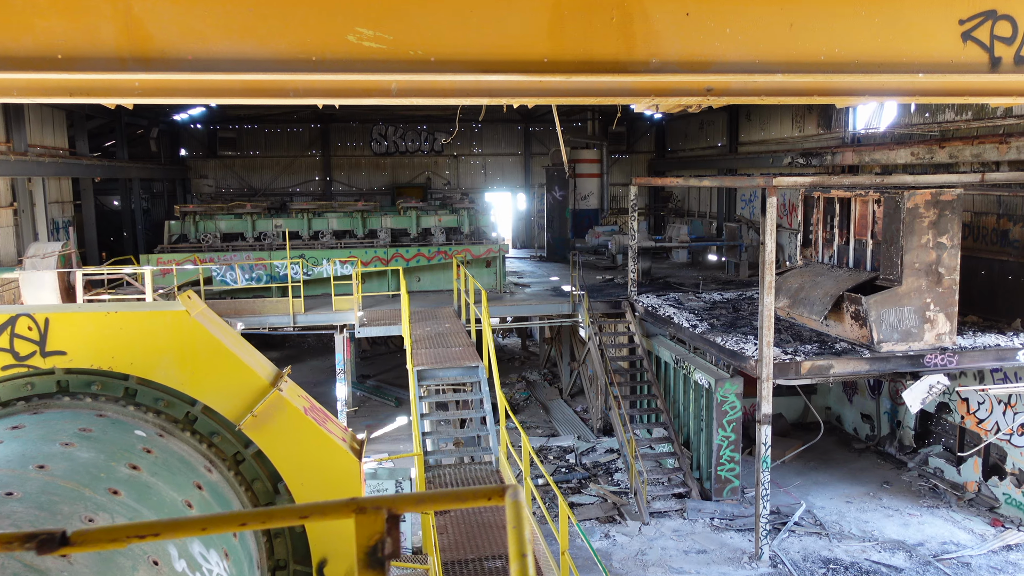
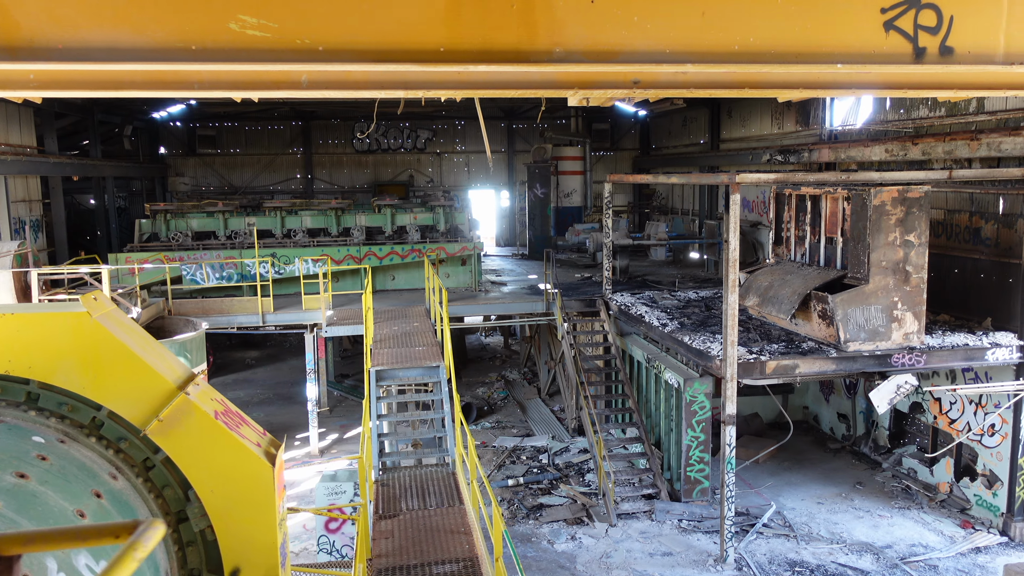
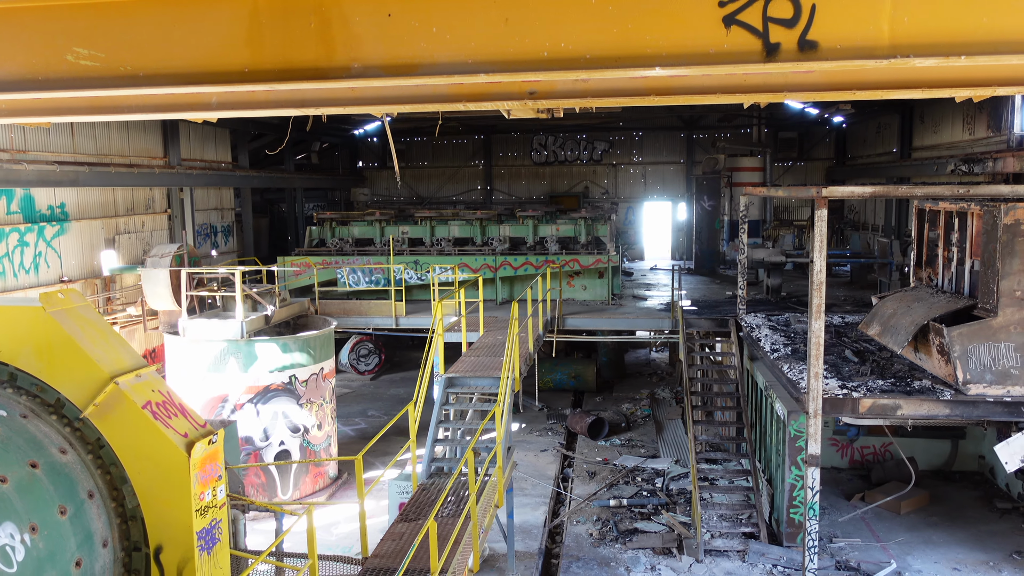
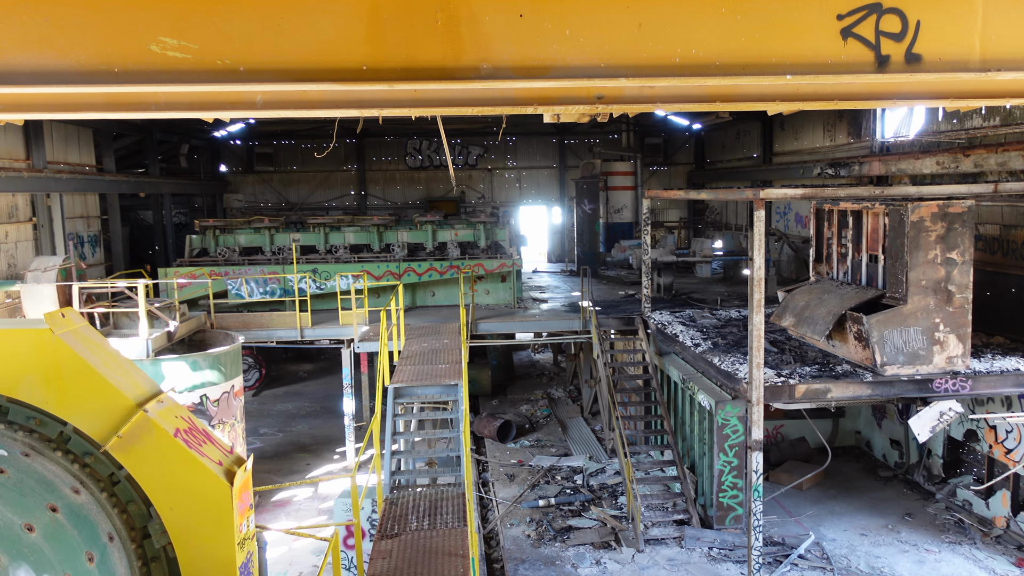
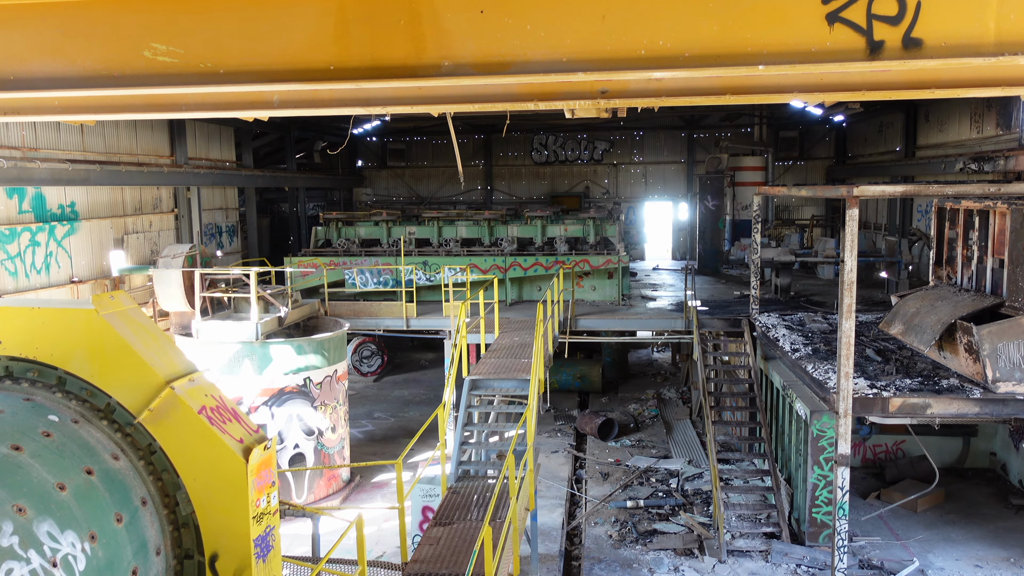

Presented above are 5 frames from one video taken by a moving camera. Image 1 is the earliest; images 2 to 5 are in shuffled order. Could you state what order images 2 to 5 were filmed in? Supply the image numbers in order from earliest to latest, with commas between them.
2, 4, 5, 3
